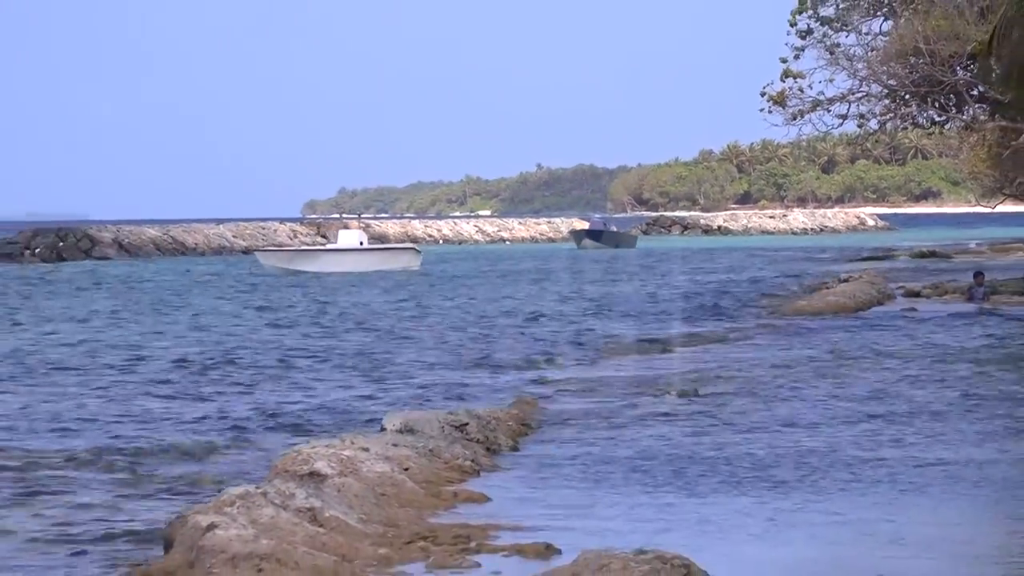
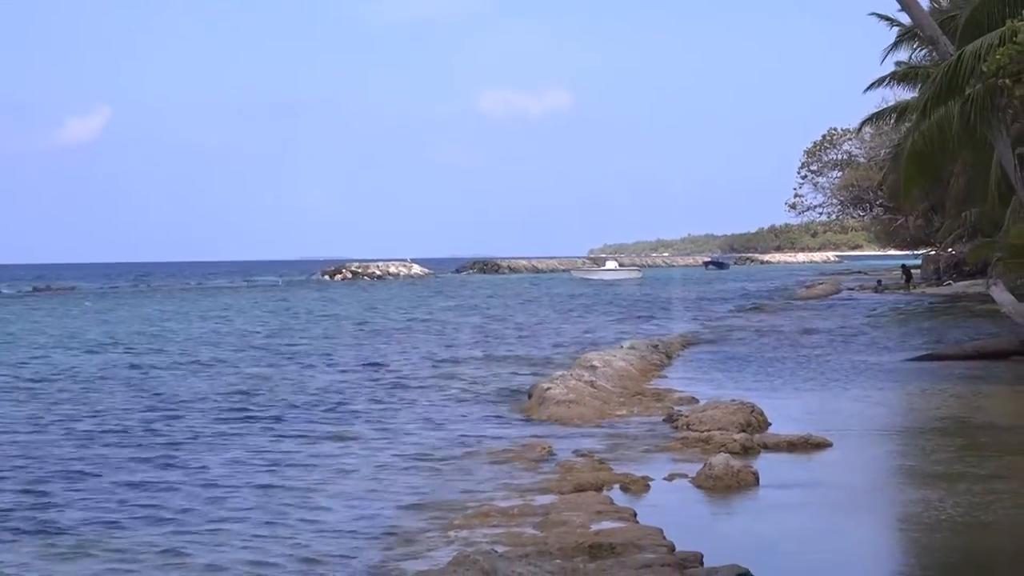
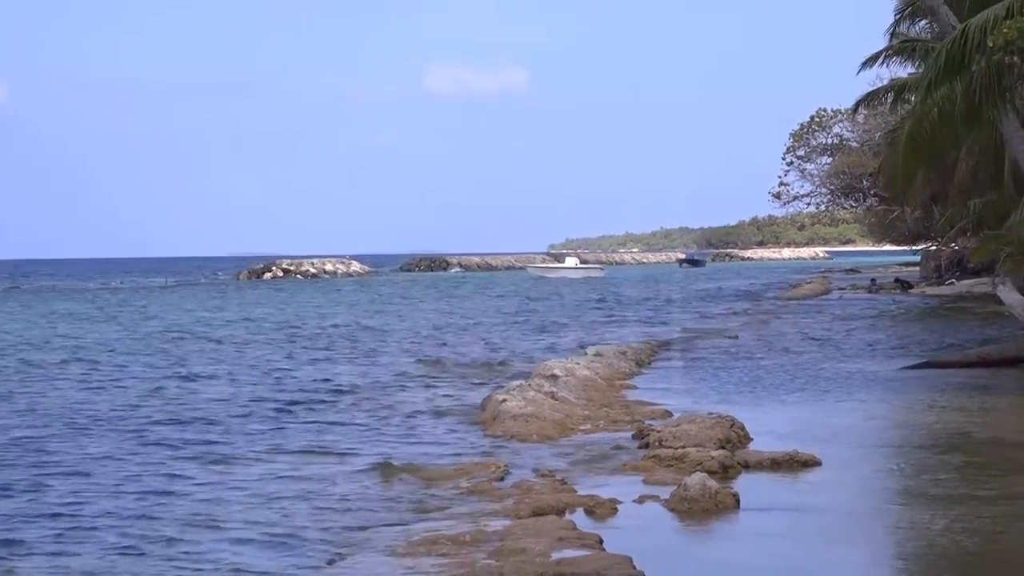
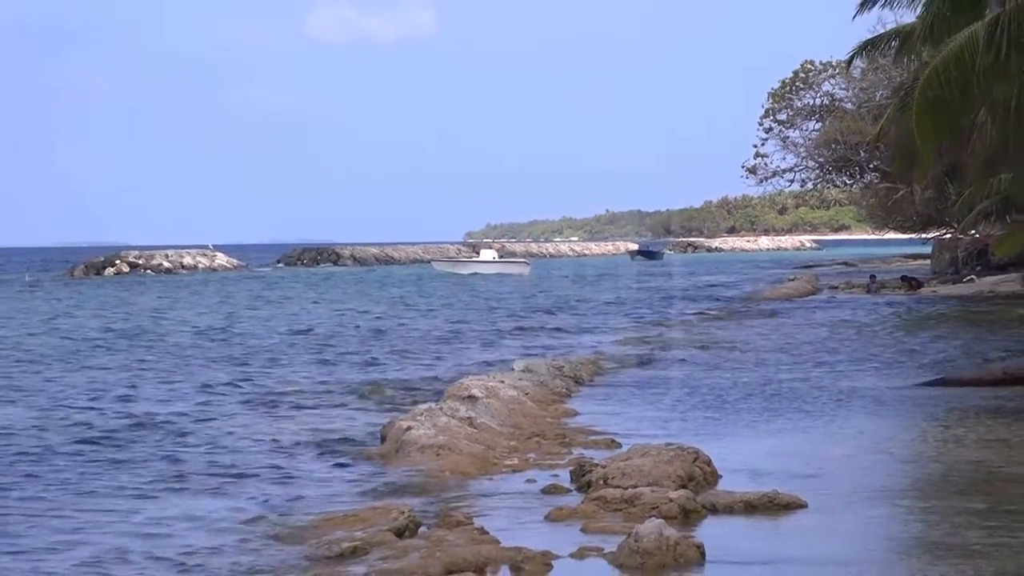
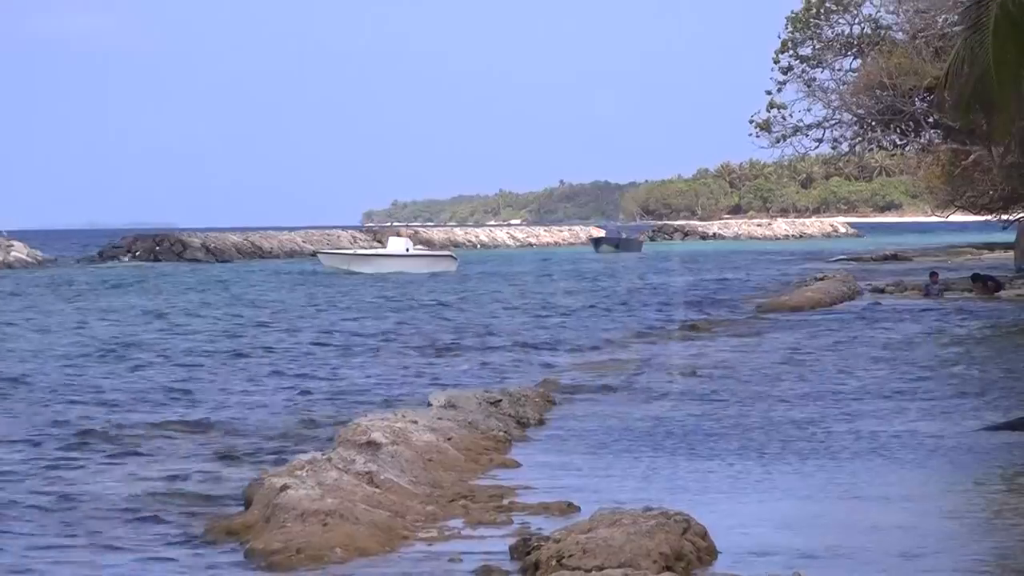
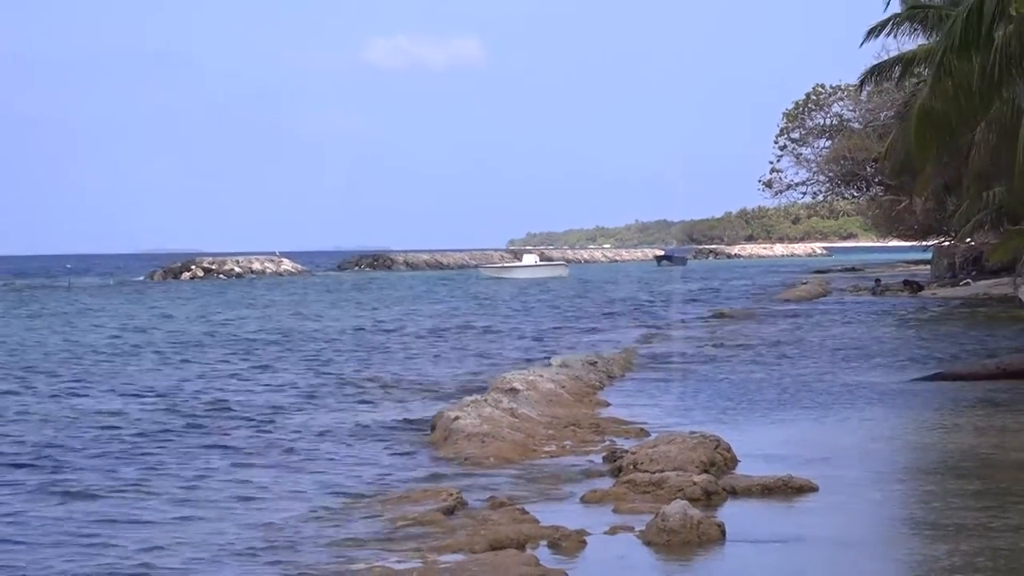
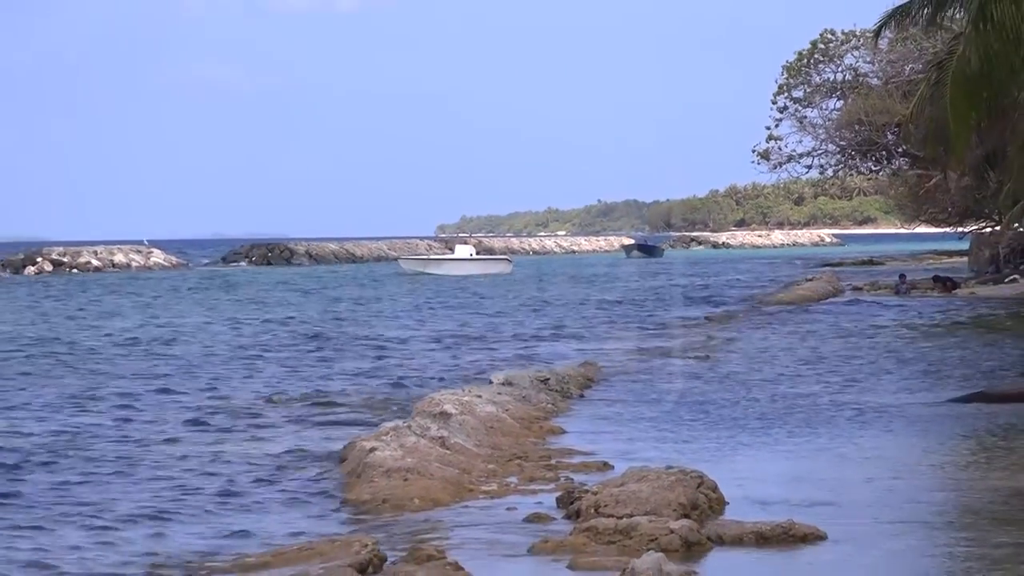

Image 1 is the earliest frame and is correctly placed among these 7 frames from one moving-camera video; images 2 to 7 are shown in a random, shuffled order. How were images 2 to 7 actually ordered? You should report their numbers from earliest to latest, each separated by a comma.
5, 7, 4, 6, 3, 2
